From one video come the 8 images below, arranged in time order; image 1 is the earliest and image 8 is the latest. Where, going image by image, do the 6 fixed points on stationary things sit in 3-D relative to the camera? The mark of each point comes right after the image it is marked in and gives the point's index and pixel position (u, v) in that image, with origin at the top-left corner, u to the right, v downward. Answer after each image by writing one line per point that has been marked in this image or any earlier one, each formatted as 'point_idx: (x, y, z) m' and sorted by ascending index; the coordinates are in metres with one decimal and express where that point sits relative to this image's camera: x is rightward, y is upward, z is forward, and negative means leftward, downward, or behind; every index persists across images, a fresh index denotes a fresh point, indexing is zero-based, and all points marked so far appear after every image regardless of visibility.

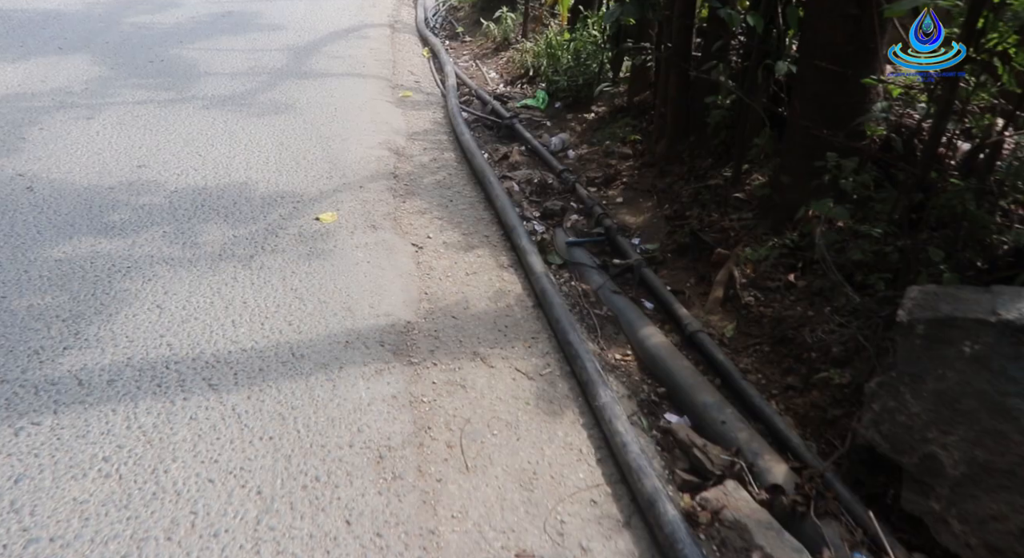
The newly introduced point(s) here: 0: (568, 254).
0: (+0.2, +0.1, +4.1) m
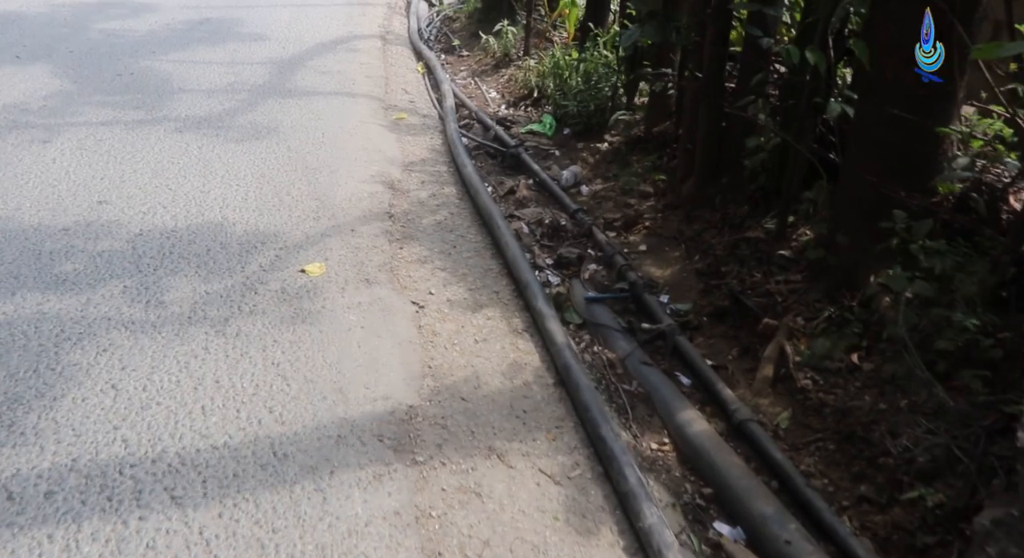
0: (+0.3, -0.1, +3.6) m
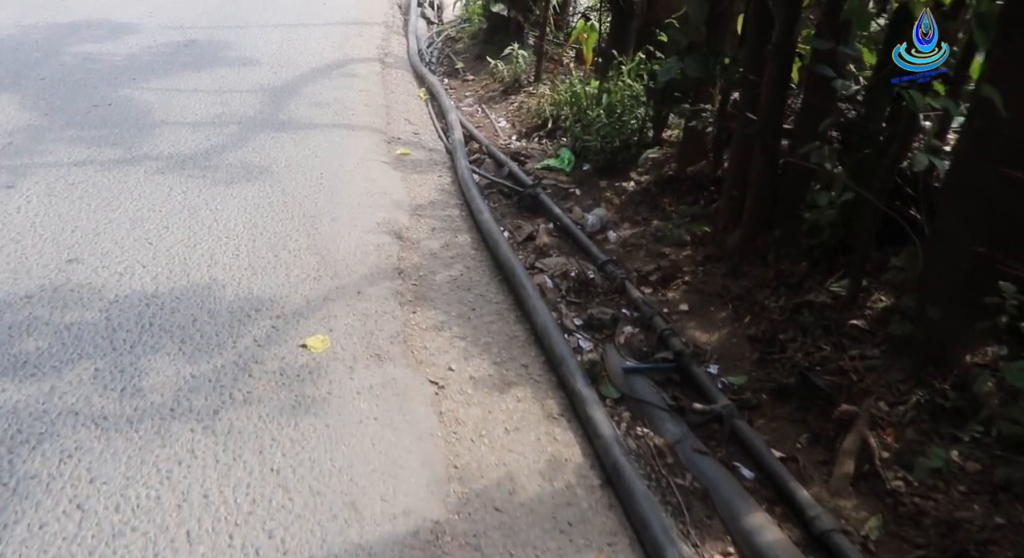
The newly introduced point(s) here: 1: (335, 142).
0: (+0.4, -0.4, +3.2) m
1: (-1.0, +0.8, +5.2) m
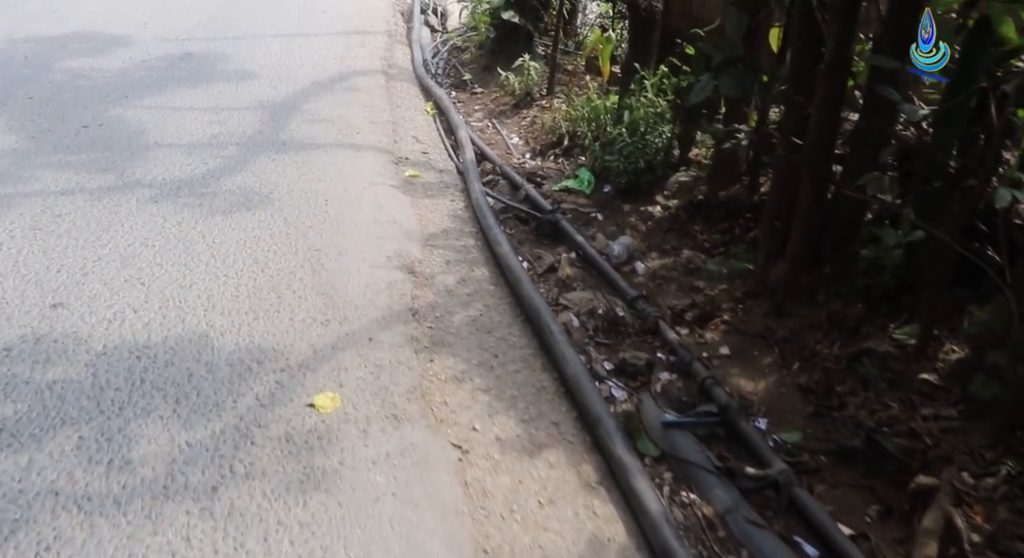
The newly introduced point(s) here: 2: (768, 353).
0: (+0.5, -0.5, +2.9) m
1: (-0.9, +0.6, +4.9) m
2: (+0.9, -0.3, +3.2) m
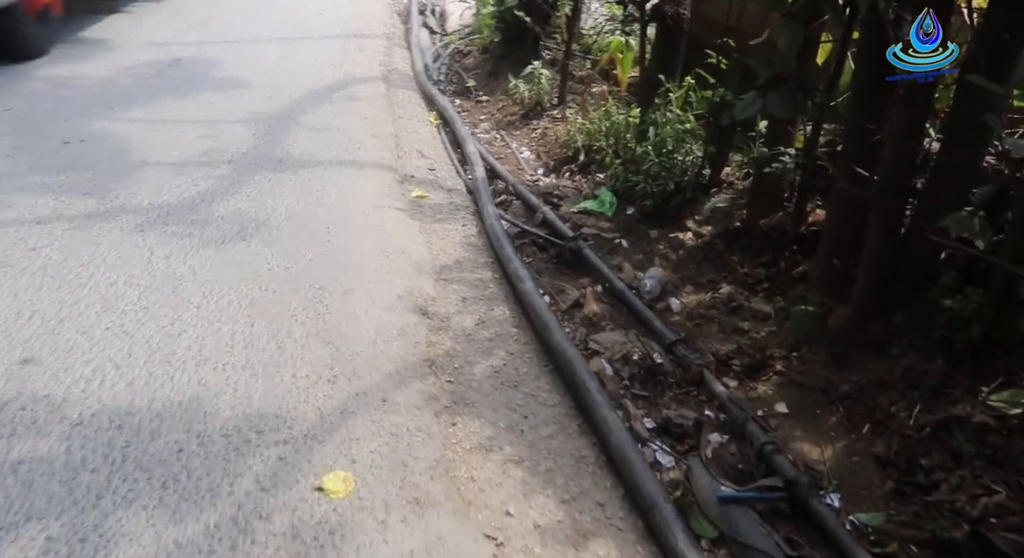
0: (+0.6, -0.7, +2.5) m
1: (-0.9, +0.5, +4.5) m
2: (+1.0, -0.4, +2.8) m
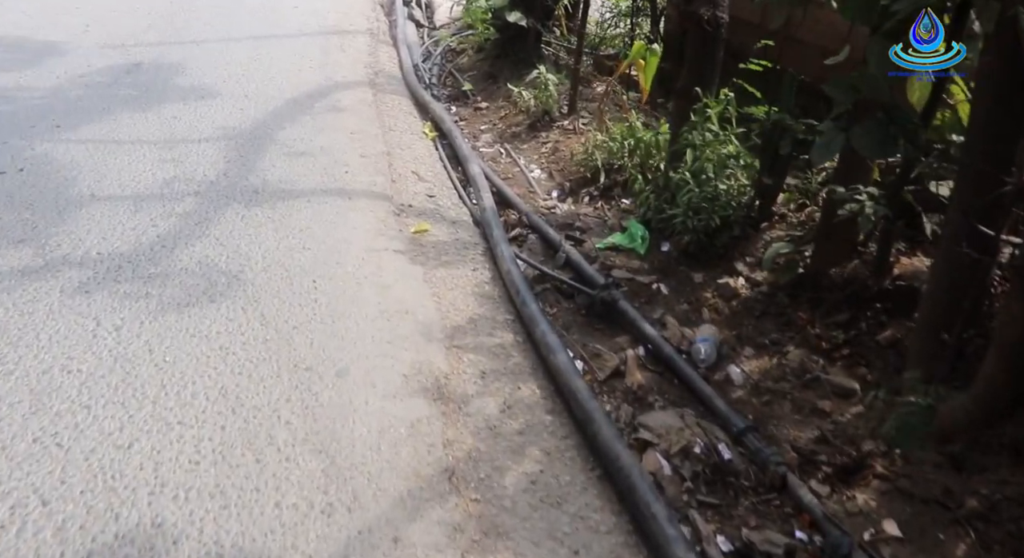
0: (+0.7, -0.9, +1.9) m
1: (-0.8, +0.3, +3.9) m
2: (+1.1, -0.7, +2.3) m
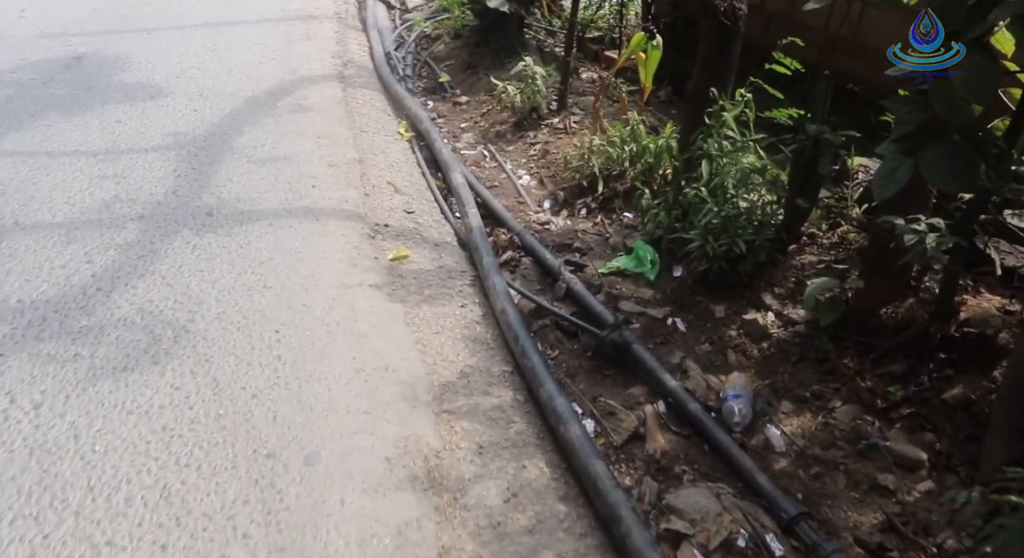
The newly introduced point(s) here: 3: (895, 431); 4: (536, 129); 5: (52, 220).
0: (+0.8, -1.1, +1.5) m
1: (-0.8, +0.1, +3.4) m
2: (+1.2, -0.8, +1.8) m
3: (+1.1, -0.4, +2.5) m
4: (+0.1, +0.8, +4.8) m
5: (-1.7, +0.2, +3.4) m
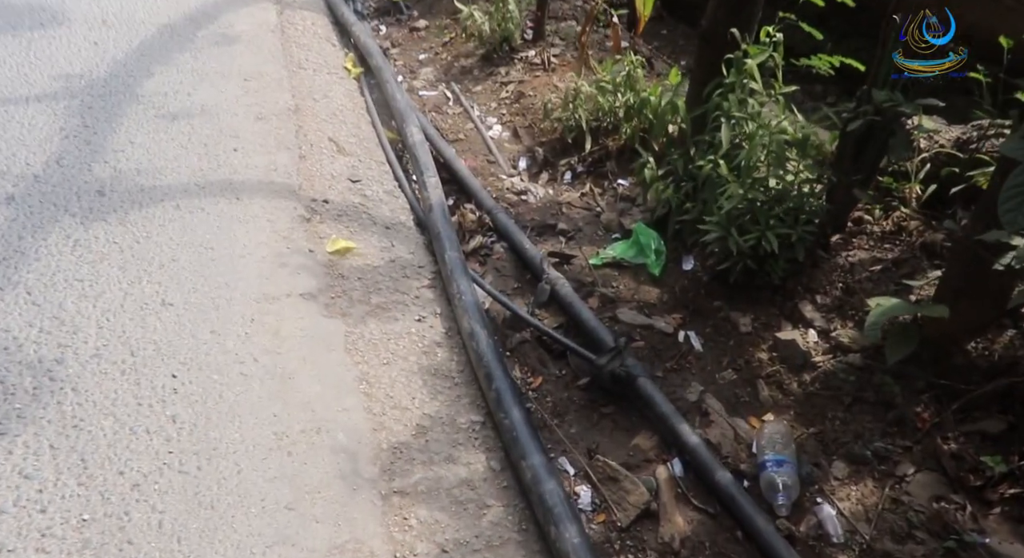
0: (+0.8, -1.3, +1.0) m
1: (-0.9, +0.1, +2.6) m
2: (+1.1, -0.9, +1.3) m
3: (+1.0, -0.5, +1.9) m
4: (0.0, +1.0, +4.0) m
5: (-1.8, +0.2, +2.6) m
